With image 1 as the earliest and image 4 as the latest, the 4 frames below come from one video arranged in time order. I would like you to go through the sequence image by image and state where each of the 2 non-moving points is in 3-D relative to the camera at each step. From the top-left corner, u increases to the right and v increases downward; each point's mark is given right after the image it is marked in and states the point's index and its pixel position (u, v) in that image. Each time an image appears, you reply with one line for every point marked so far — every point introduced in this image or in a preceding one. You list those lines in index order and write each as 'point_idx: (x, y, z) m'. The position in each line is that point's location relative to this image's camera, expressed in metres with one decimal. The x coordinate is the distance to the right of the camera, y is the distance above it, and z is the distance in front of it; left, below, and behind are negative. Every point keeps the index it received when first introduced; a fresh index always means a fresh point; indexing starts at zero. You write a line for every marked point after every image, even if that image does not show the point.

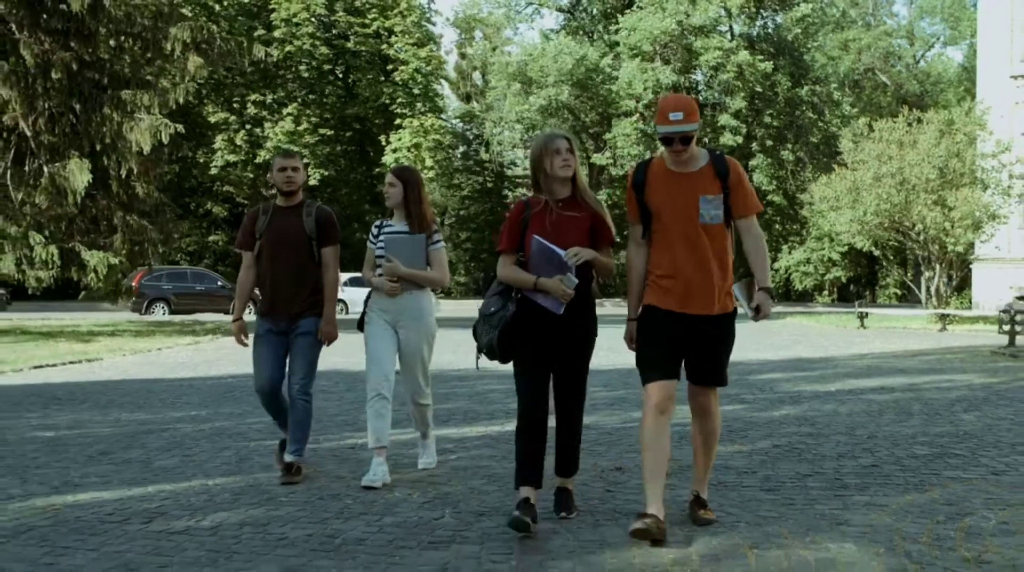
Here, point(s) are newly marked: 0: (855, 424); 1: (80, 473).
0: (+2.7, -1.1, +9.8) m
1: (-2.6, -1.1, +7.7) m
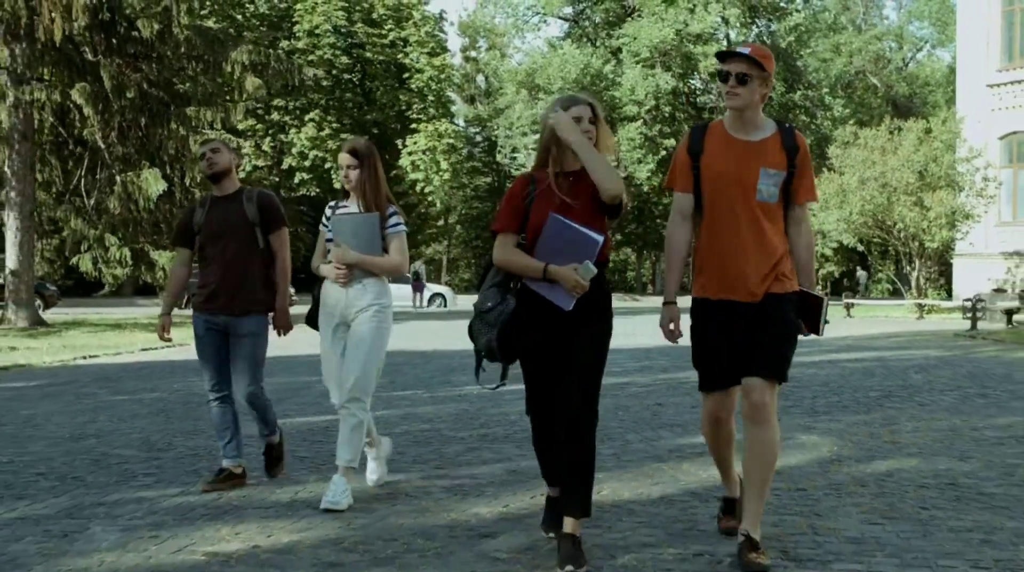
0: (+3.3, -1.0, +13.0) m
1: (-2.0, -1.1, +10.9) m
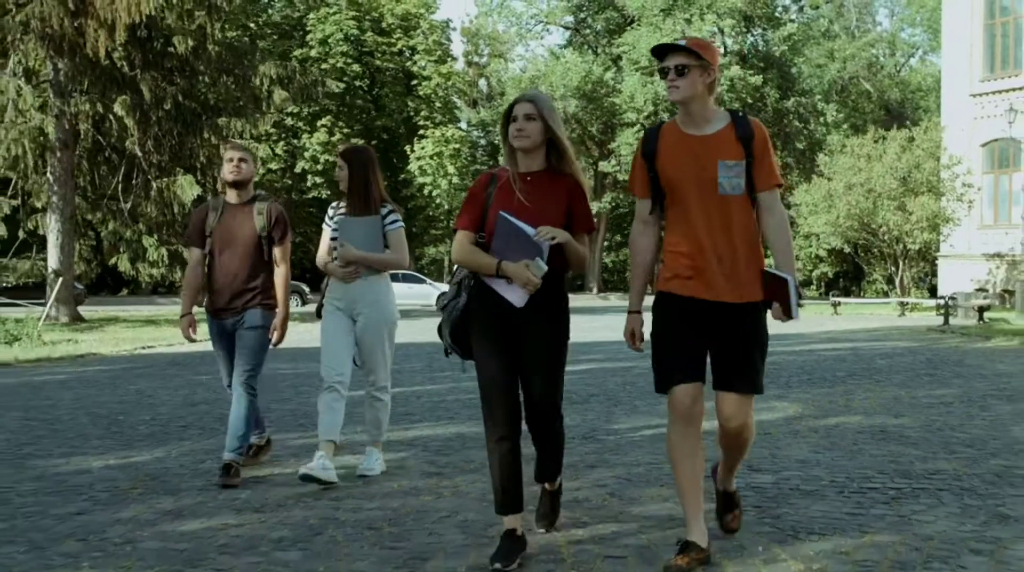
0: (+3.5, -0.9, +15.2) m
1: (-1.8, -1.0, +13.0) m
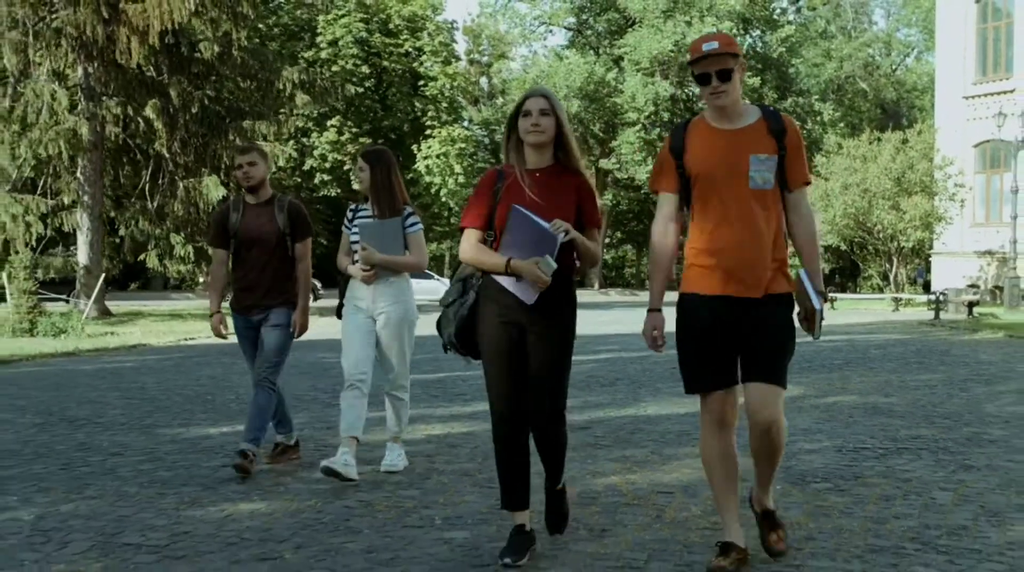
0: (+3.9, -0.9, +16.6) m
1: (-1.4, -1.0, +14.5) m
